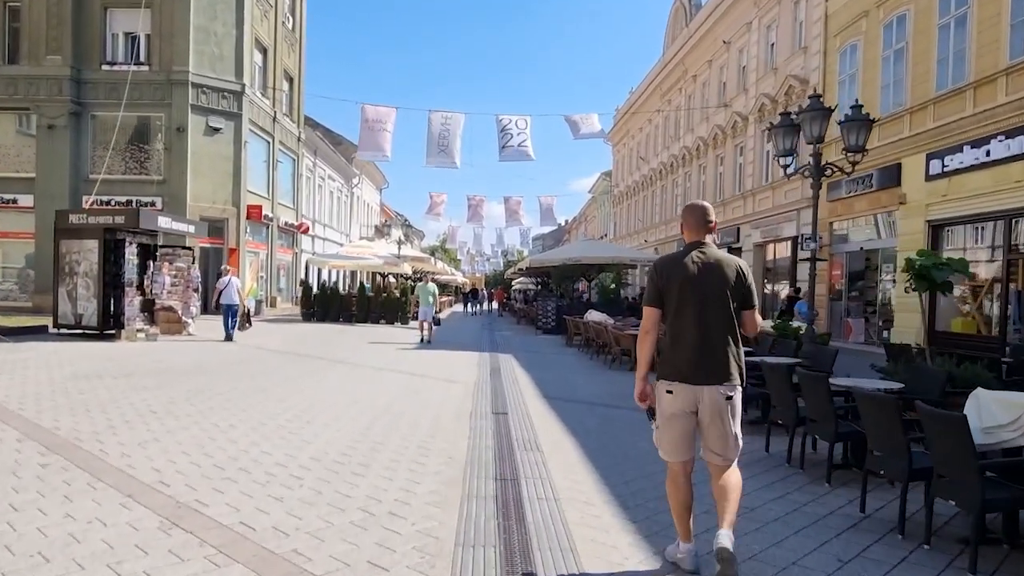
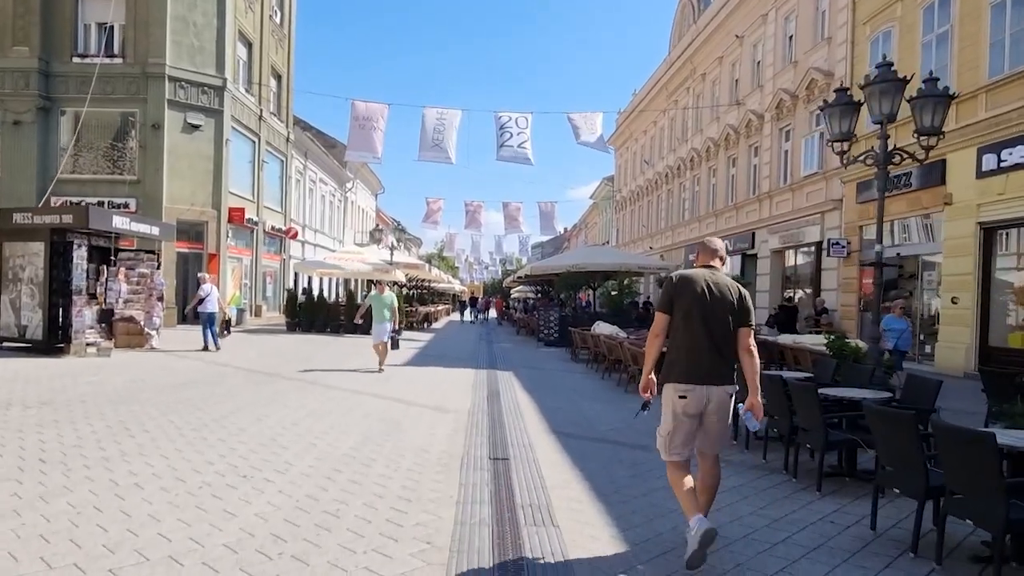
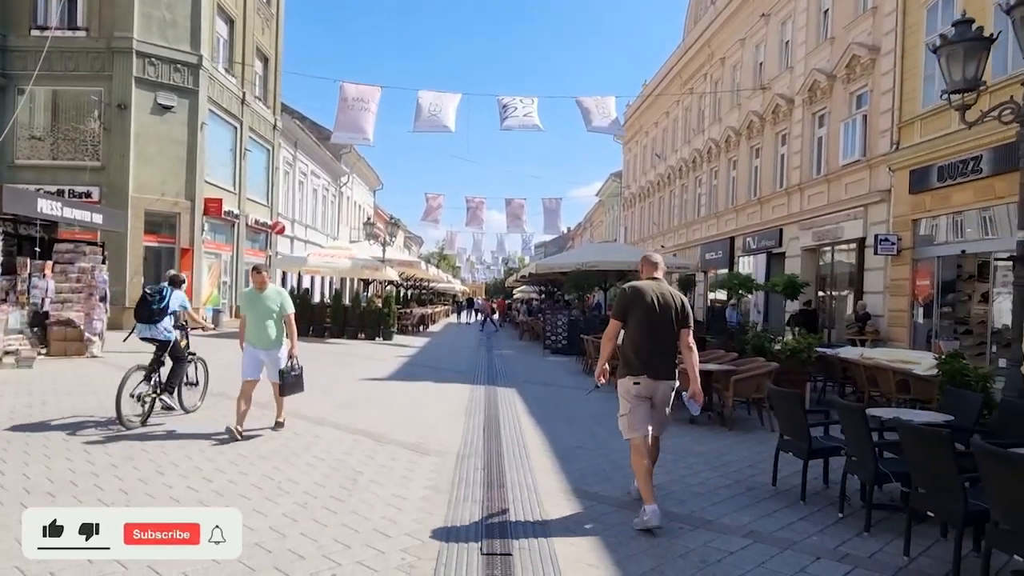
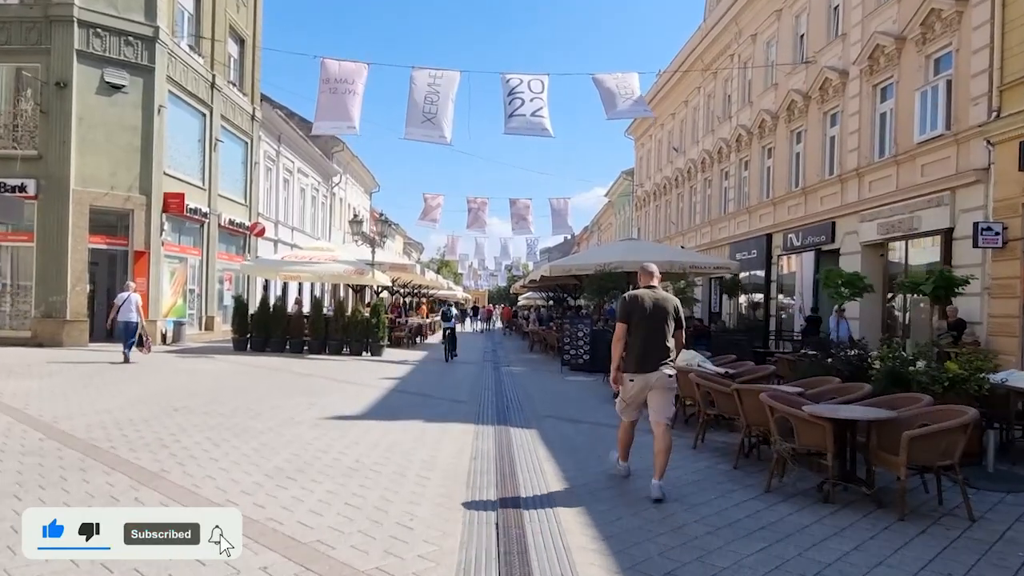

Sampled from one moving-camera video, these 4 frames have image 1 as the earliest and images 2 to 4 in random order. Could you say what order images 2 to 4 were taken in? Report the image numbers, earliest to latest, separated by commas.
2, 3, 4
